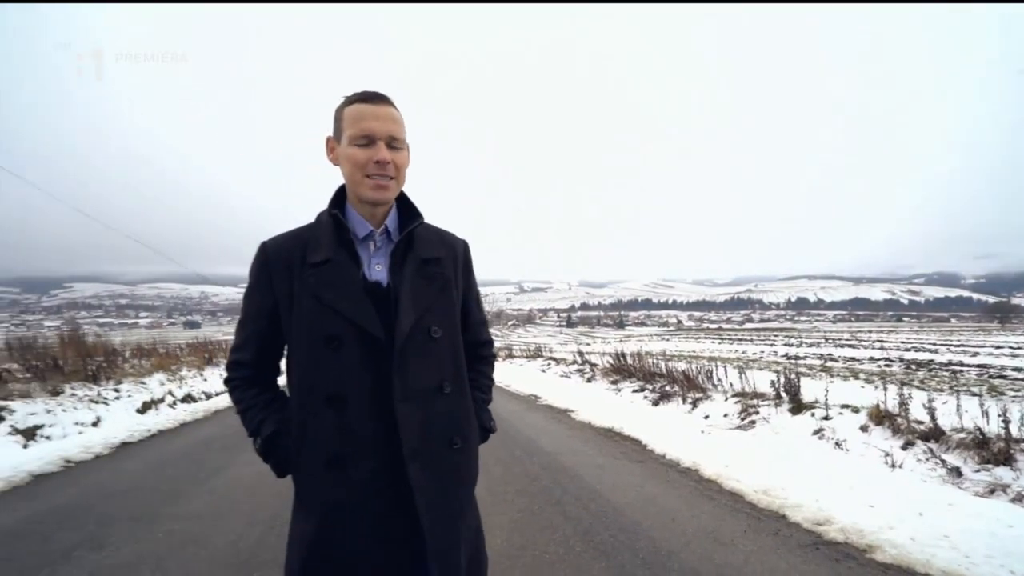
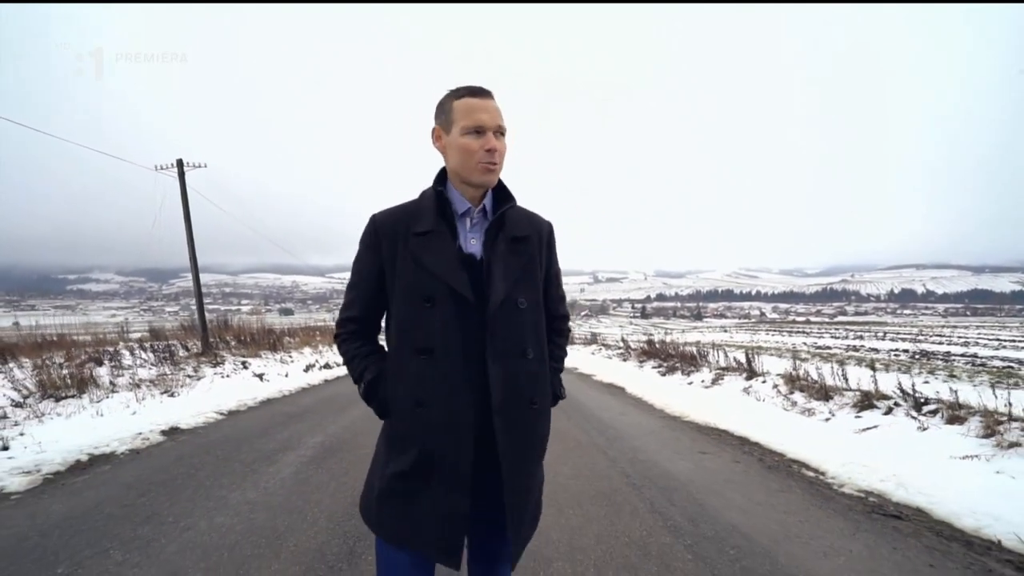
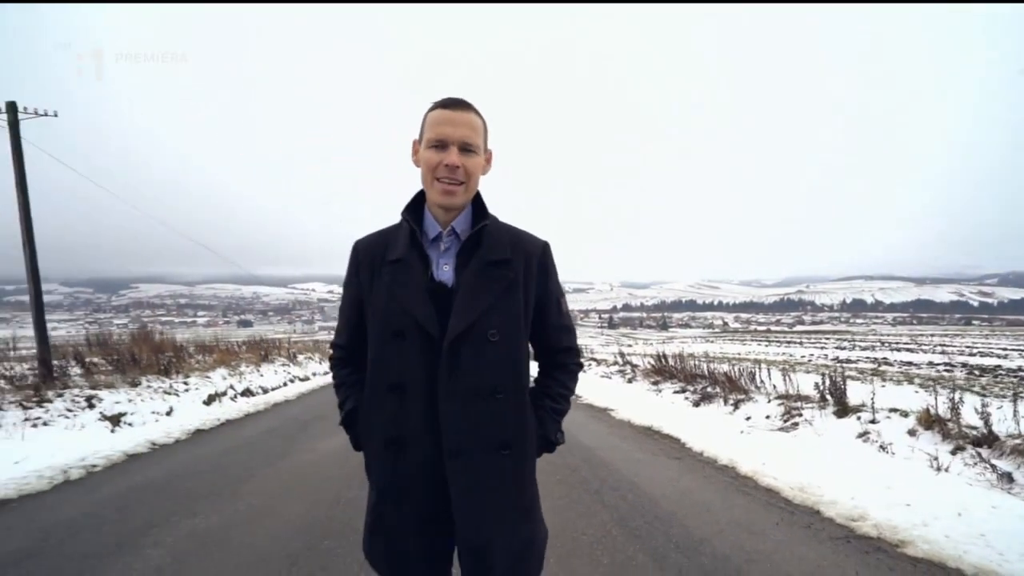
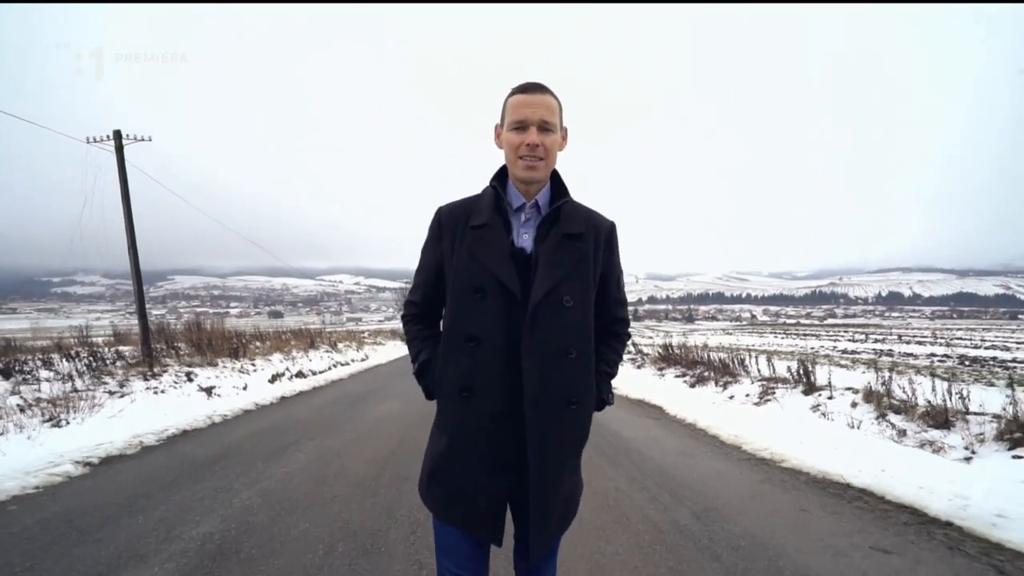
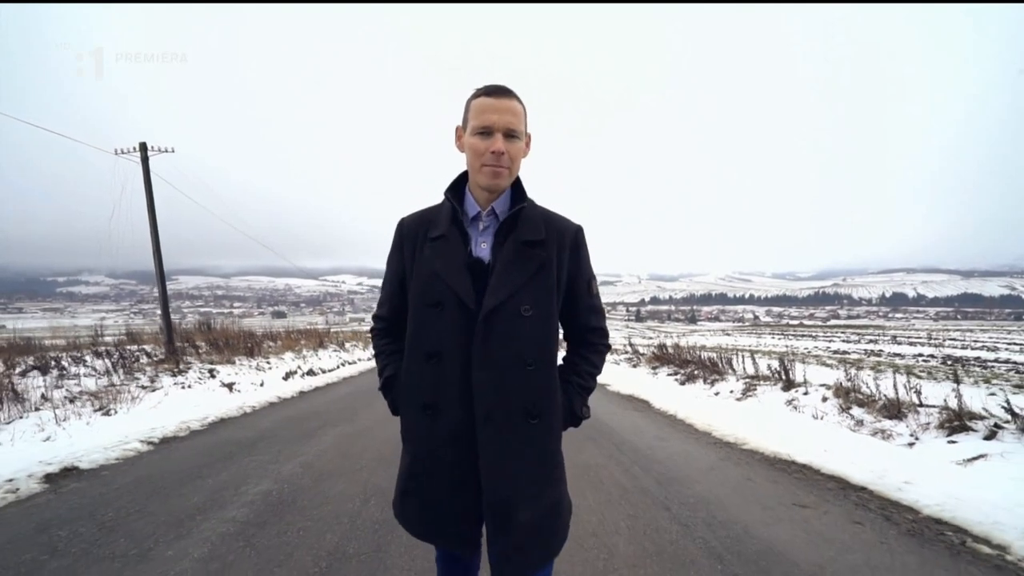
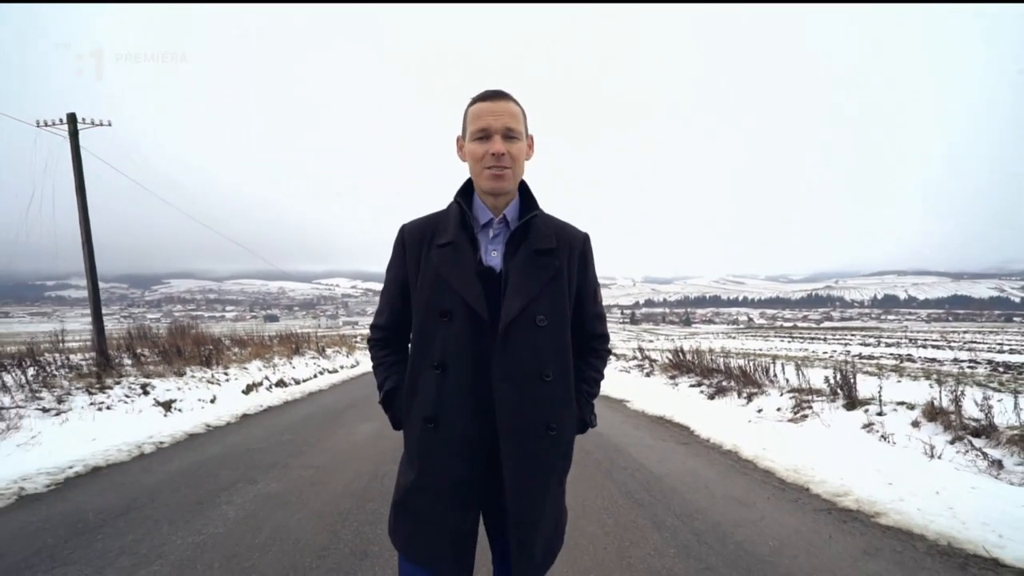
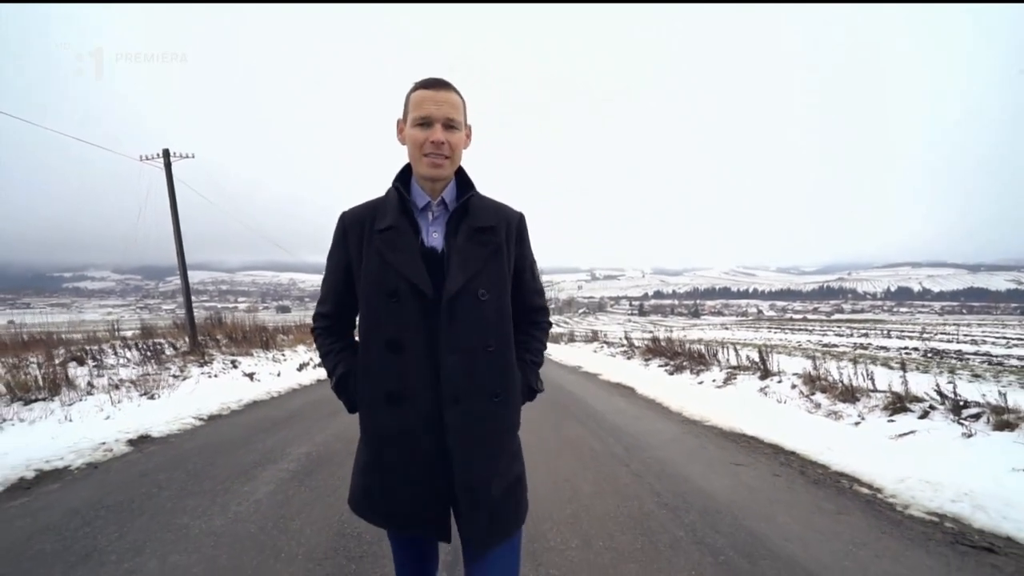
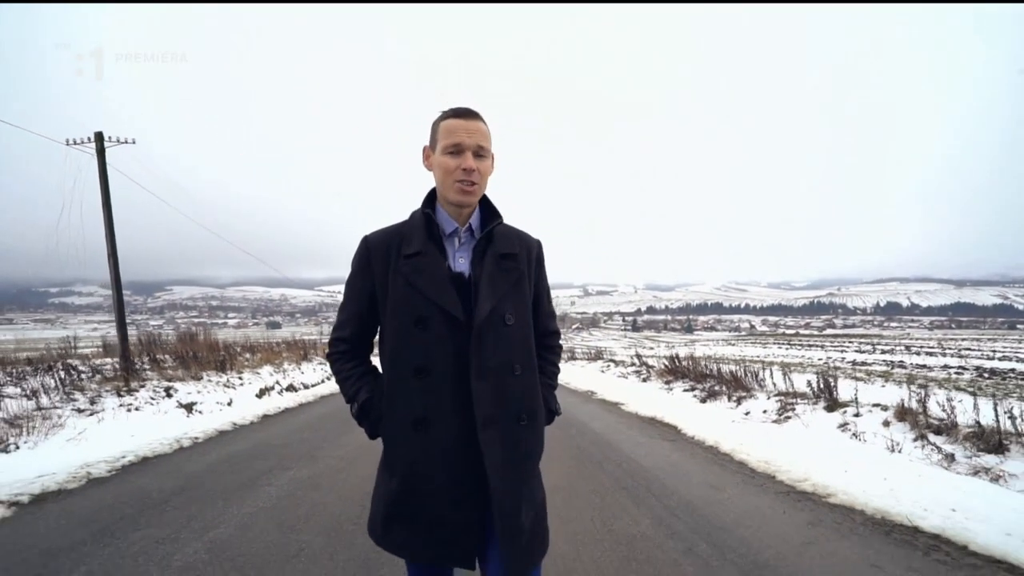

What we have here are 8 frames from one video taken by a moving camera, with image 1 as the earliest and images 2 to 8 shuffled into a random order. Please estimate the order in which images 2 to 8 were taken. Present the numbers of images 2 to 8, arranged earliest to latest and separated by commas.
3, 6, 8, 4, 5, 7, 2
